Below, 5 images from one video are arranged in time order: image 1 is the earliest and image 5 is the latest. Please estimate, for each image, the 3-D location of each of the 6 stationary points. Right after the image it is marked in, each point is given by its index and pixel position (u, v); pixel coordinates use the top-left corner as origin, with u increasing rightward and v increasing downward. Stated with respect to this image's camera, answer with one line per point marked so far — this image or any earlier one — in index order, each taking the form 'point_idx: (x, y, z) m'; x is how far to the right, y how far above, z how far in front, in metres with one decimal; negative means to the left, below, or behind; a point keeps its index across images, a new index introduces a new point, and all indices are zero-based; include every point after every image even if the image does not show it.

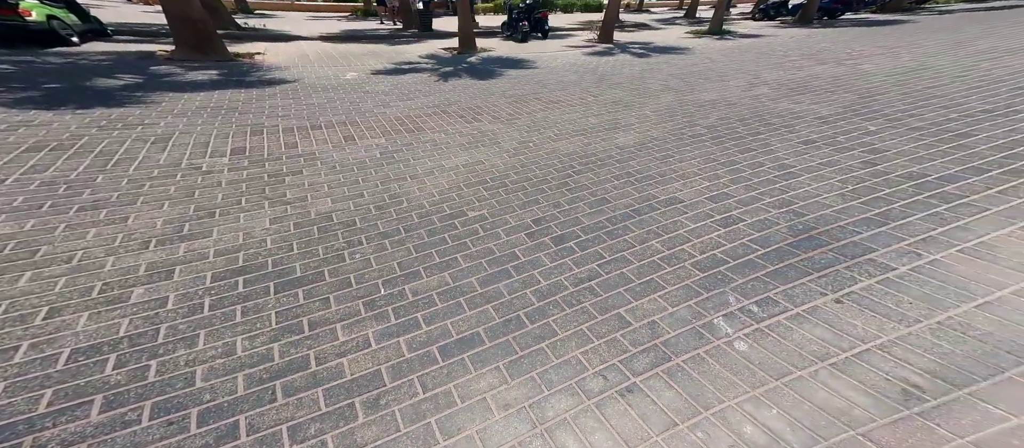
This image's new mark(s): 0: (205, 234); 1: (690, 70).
0: (-2.3, -0.1, +2.6) m
1: (+3.6, +3.1, +7.2) m
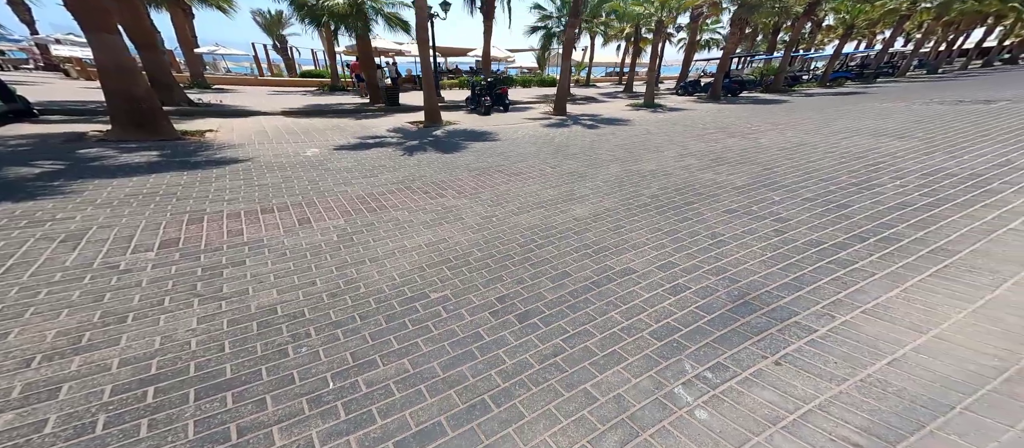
0: (-2.6, -0.8, +2.3) m
1: (+2.6, +1.8, +8.1) m
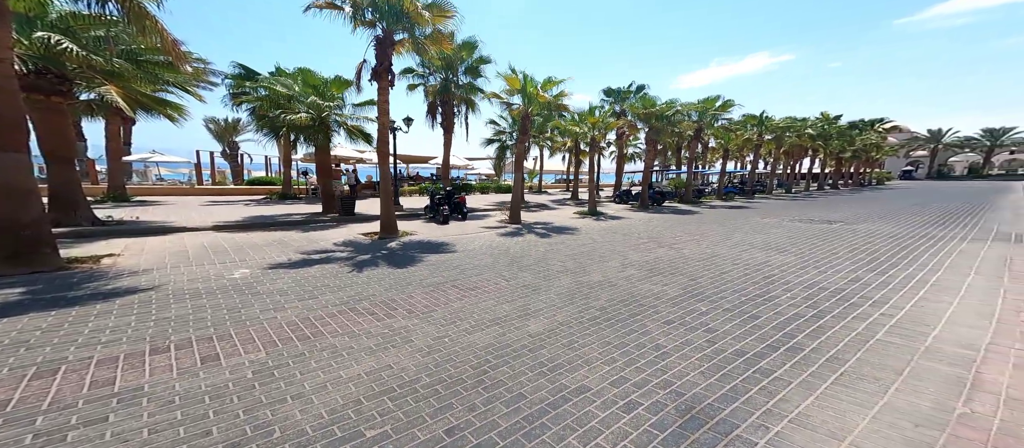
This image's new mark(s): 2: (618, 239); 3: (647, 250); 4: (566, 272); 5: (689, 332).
0: (-2.9, -1.6, +1.7) m
1: (+1.4, -0.7, +8.6) m
2: (+2.8, -0.5, +10.0) m
3: (+3.0, -0.6, +8.0) m
4: (+0.9, -0.9, +6.5) m
5: (+1.9, -1.1, +3.8) m
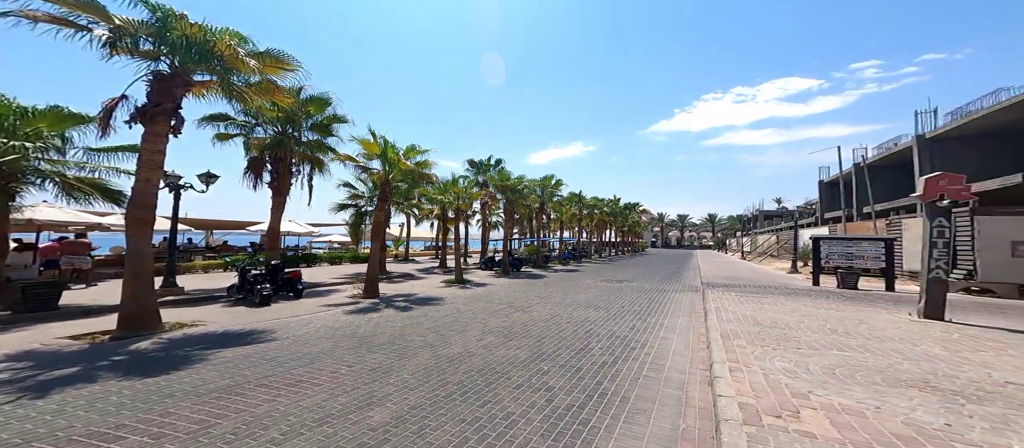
0: (-3.5, -1.9, +0.3) m
1: (-2.0, -2.3, +8.3) m
2: (-1.1, -2.4, +10.1) m
3: (-0.2, -2.2, +8.4) m
4: (-1.7, -2.2, +6.2) m
5: (+0.2, -1.9, +4.0) m
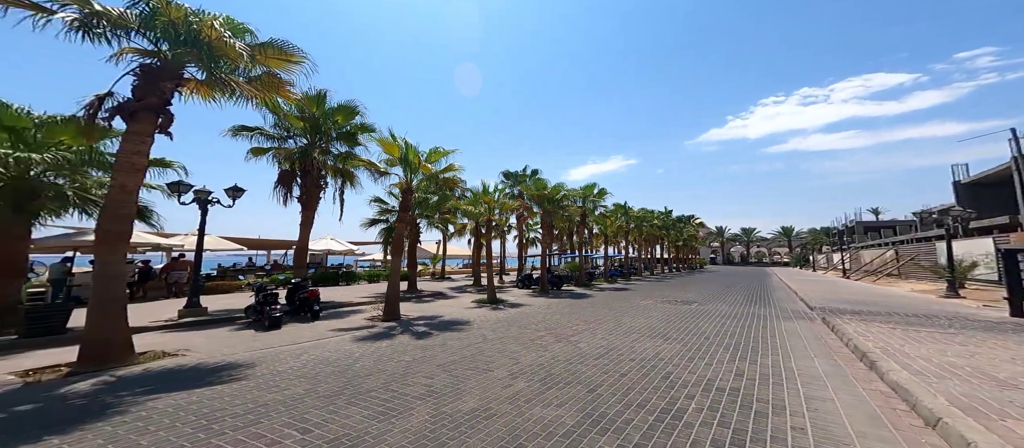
0: (-3.3, -1.9, 0.0) m
1: (-1.0, -2.7, +7.8) m
2: (0.0, -2.8, +9.6) m
3: (+0.7, -2.5, +7.8) m
4: (-1.0, -2.4, +5.7) m
5: (+0.8, -2.0, +3.4) m
